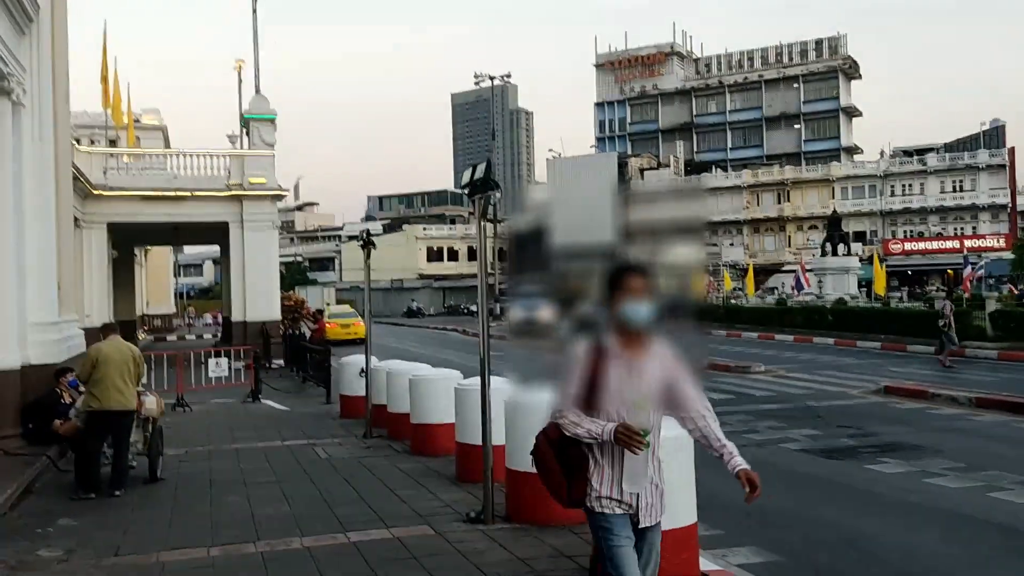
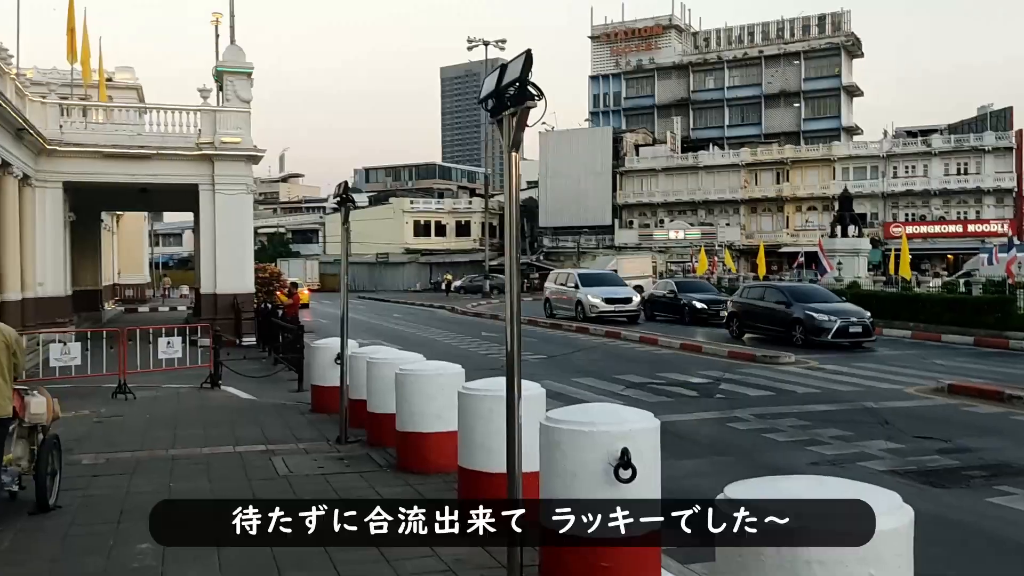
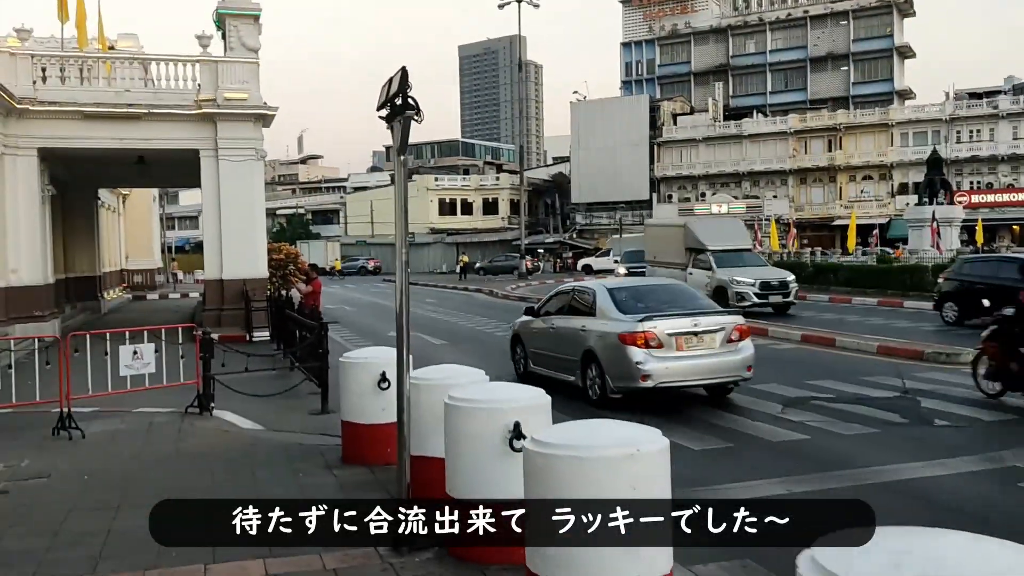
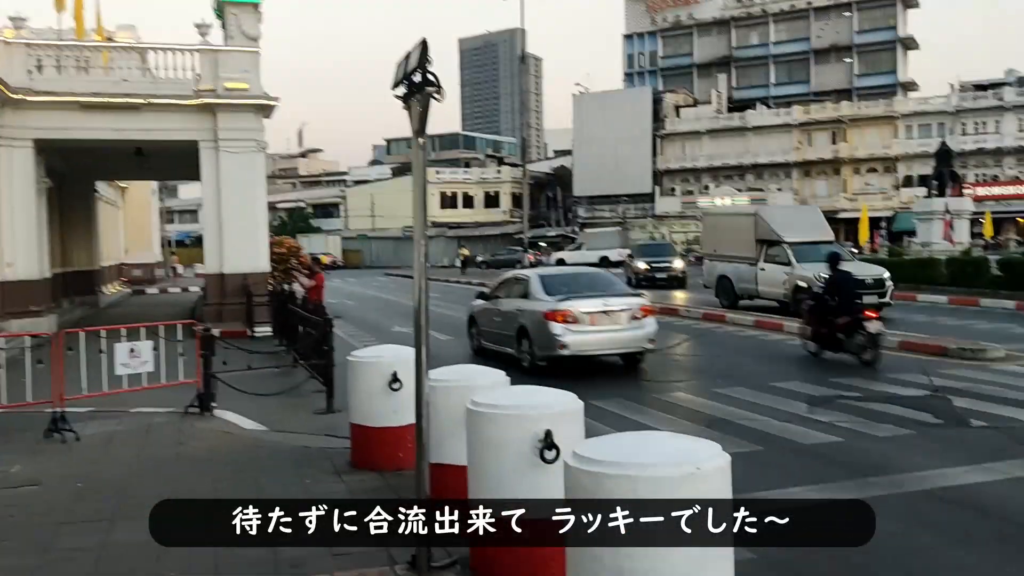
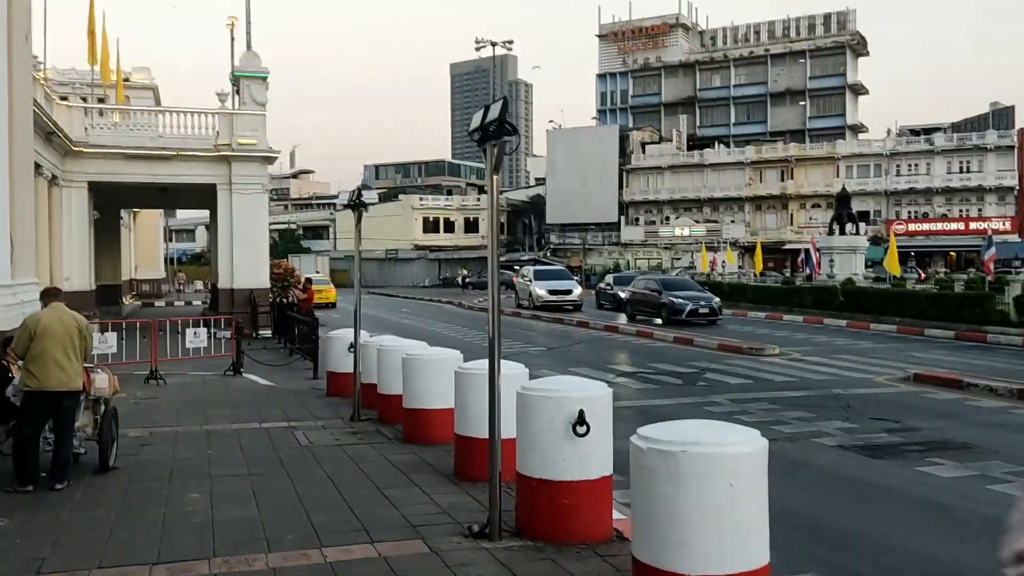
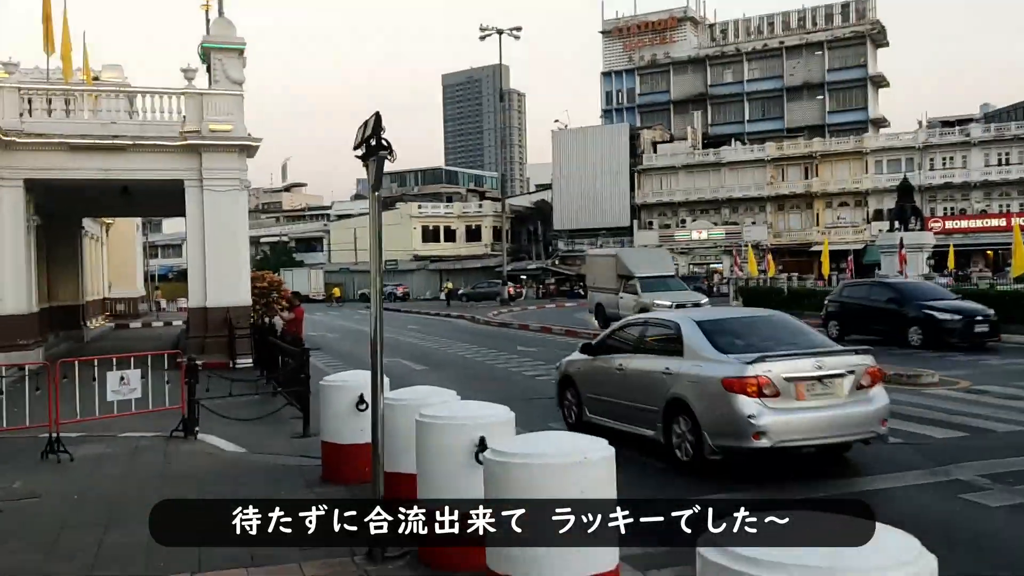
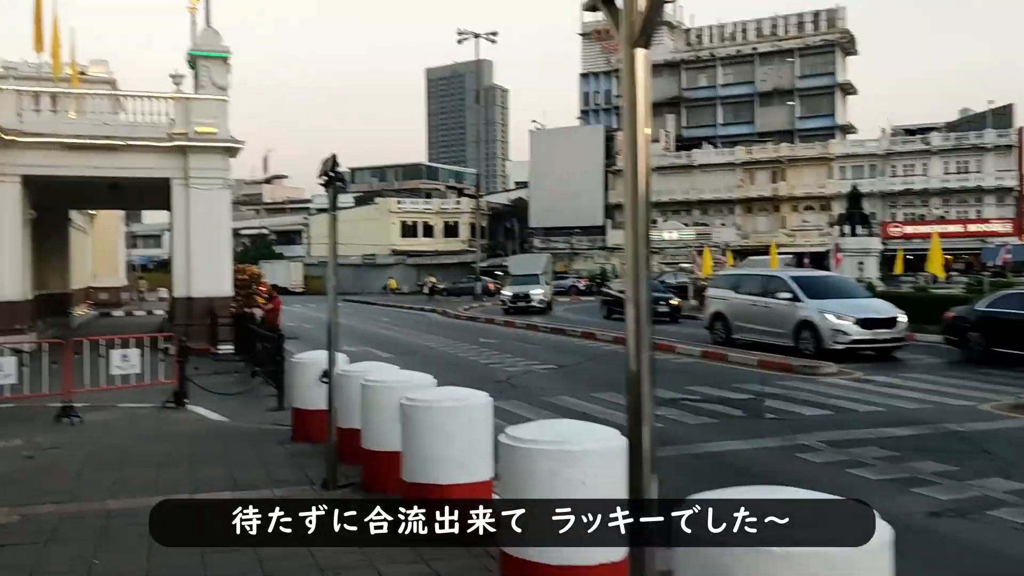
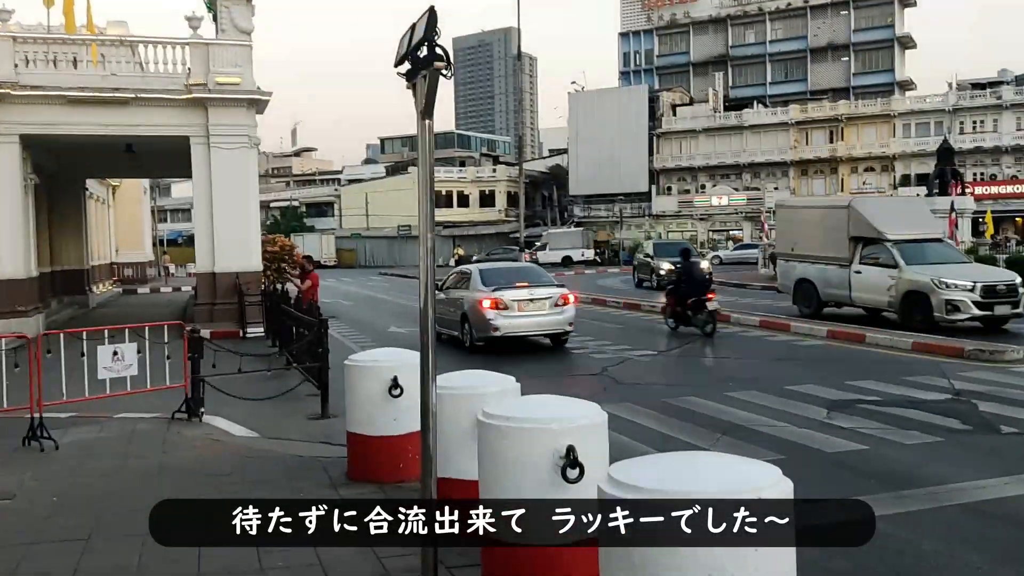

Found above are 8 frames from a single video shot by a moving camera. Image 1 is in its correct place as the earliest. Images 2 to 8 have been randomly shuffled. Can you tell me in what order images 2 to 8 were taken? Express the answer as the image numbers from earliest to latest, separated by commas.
5, 2, 7, 6, 3, 4, 8
